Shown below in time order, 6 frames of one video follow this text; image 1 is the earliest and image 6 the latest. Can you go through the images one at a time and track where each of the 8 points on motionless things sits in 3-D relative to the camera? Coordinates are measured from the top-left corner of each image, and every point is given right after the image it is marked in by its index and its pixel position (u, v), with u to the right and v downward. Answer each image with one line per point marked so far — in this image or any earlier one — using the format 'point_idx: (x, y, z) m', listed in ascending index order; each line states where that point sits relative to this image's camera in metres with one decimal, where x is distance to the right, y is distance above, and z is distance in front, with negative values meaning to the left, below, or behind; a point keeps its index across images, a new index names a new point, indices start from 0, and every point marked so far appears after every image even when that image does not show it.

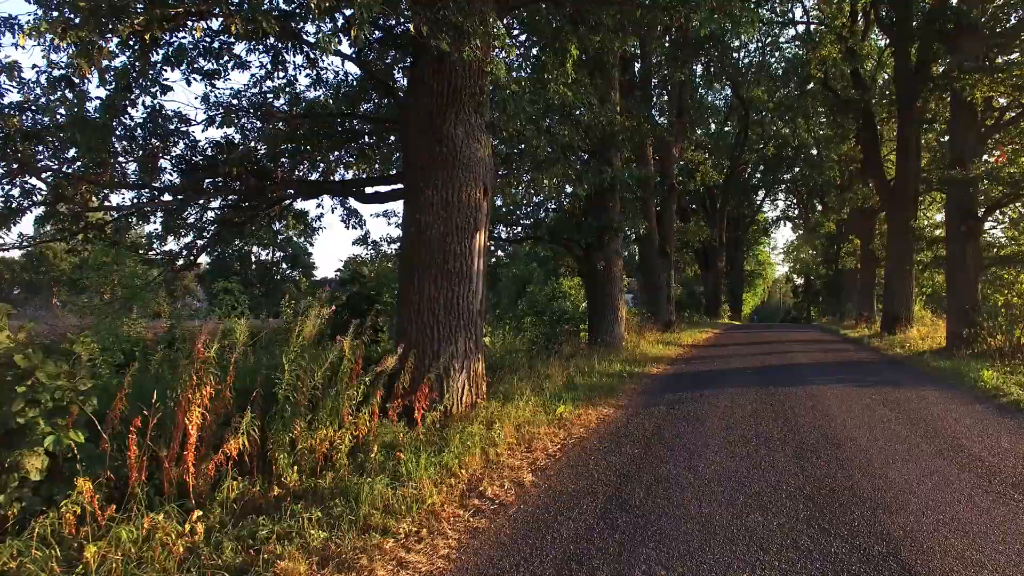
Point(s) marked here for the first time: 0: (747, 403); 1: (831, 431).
0: (+2.8, -1.4, +7.8) m
1: (+2.9, -1.3, +6.1) m
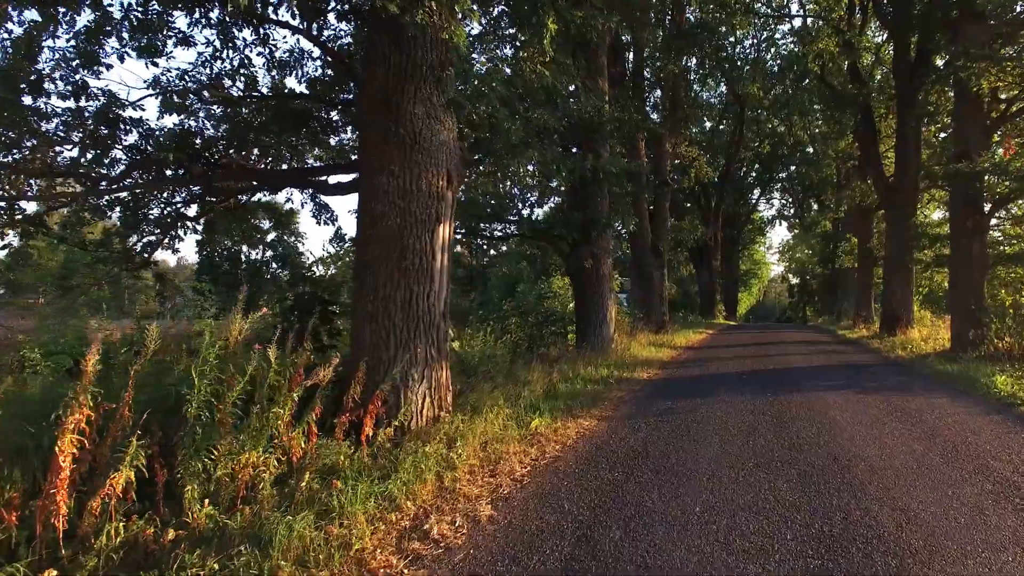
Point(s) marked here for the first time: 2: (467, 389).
0: (+2.5, -1.4, +7.1) m
1: (+2.7, -1.3, +5.4) m
2: (-0.5, -1.1, +7.3) m
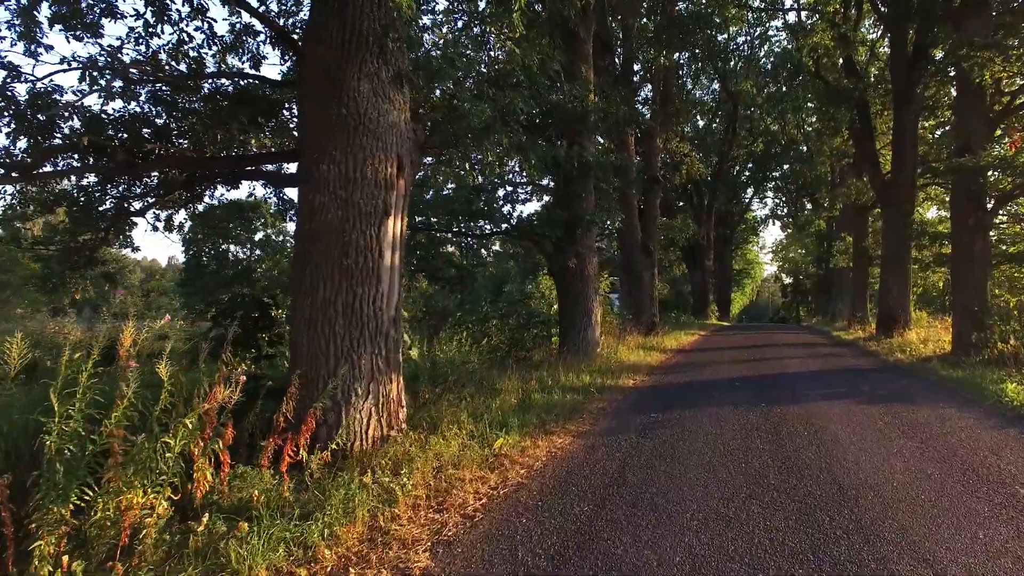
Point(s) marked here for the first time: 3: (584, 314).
0: (+2.2, -1.4, +6.4) m
1: (+2.3, -1.3, +4.7) m
2: (-0.8, -1.2, +6.5) m
3: (+1.3, -0.5, +12.5) m
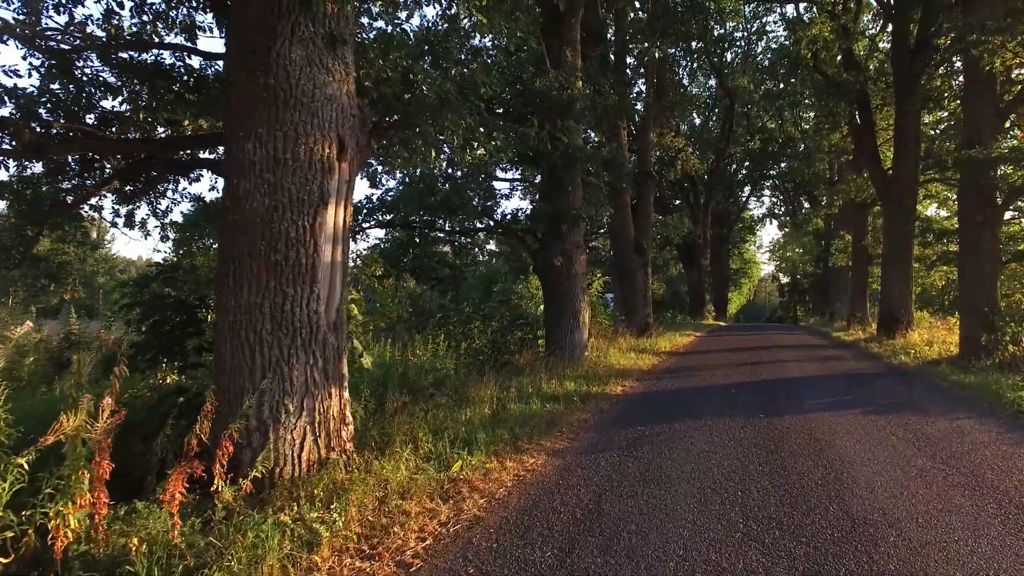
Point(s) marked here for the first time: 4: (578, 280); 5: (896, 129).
0: (+1.9, -1.4, +5.7) m
1: (+2.1, -1.3, +4.0) m
2: (-1.1, -1.2, +5.8) m
3: (+1.0, -0.5, +11.8) m
4: (+1.2, +0.1, +11.9) m
5: (+10.7, +4.4, +18.4) m
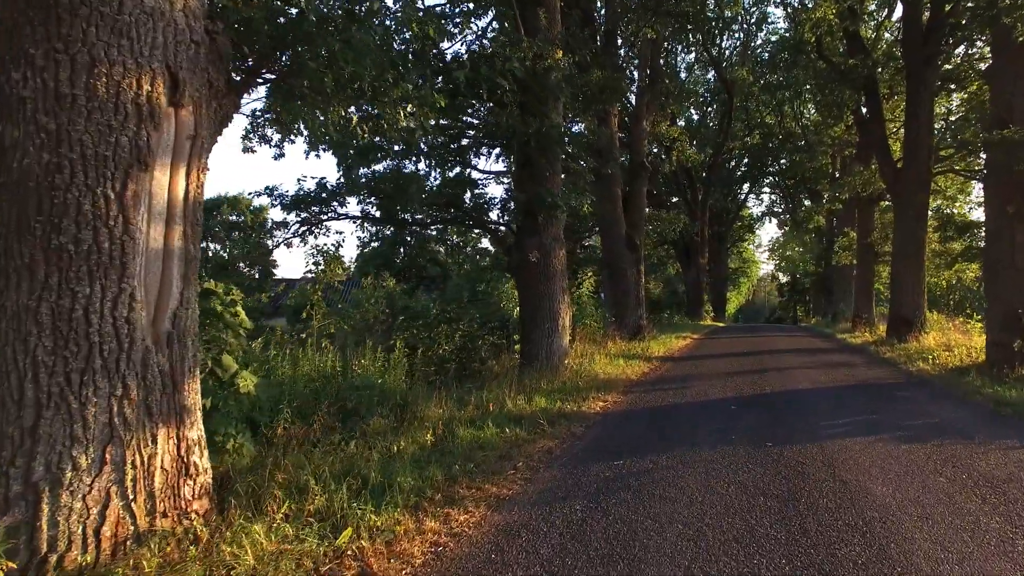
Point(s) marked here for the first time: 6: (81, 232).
0: (+1.4, -1.4, +4.3) m
1: (+1.6, -1.3, +2.6) m
2: (-1.6, -1.1, +4.4) m
3: (+0.6, -0.5, +10.4) m
4: (+0.7, +0.2, +10.5) m
5: (+10.3, +4.4, +17.1) m
6: (-1.9, +0.3, +2.9) m
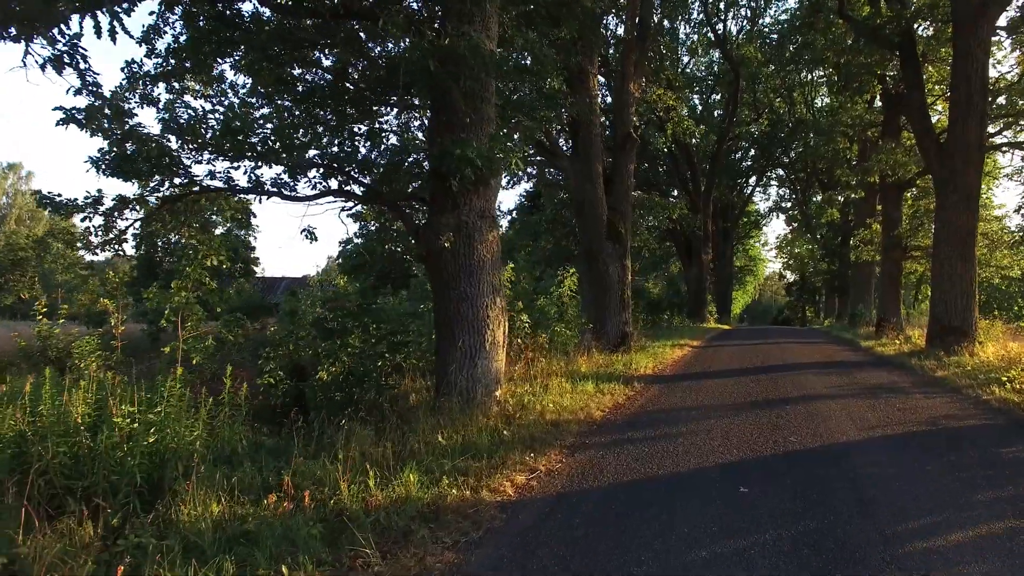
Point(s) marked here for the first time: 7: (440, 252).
0: (+0.4, -1.3, +1.1) m
1: (+0.6, -1.3, -0.6) m
2: (-2.6, -1.1, +1.2) m
3: (-0.4, -0.4, +7.2) m
4: (-0.3, +0.2, +7.3) m
5: (+9.3, +4.5, +13.8) m
6: (-3.0, +0.3, -0.3) m
7: (-0.8, +0.4, +7.2) m
